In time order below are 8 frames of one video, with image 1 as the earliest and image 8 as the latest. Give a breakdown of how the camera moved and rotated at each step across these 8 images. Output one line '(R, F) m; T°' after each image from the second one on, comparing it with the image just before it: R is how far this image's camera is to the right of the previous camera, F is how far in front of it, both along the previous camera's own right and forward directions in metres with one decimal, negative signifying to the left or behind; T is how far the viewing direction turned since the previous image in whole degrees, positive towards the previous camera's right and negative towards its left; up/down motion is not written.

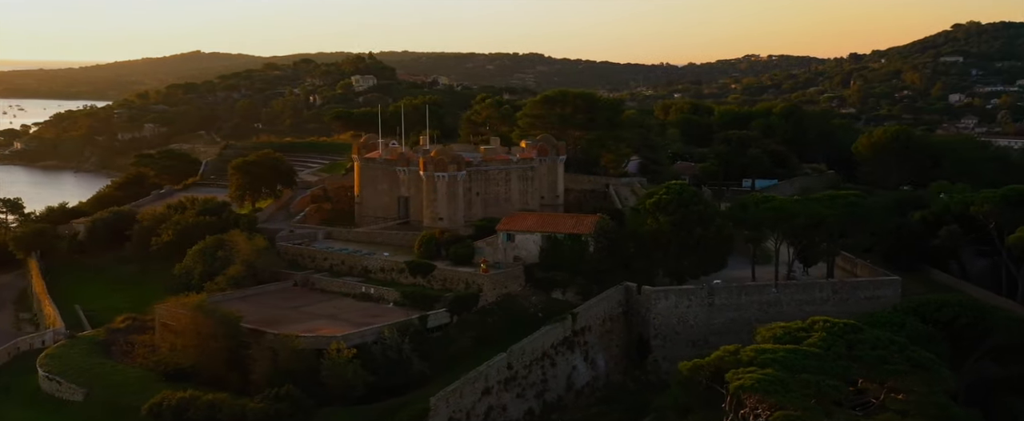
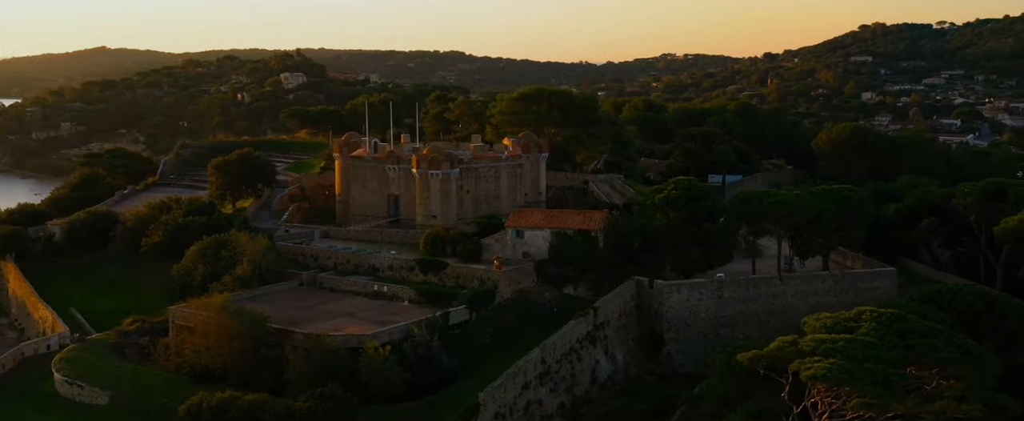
(-2.2, 0.0) m; +3°
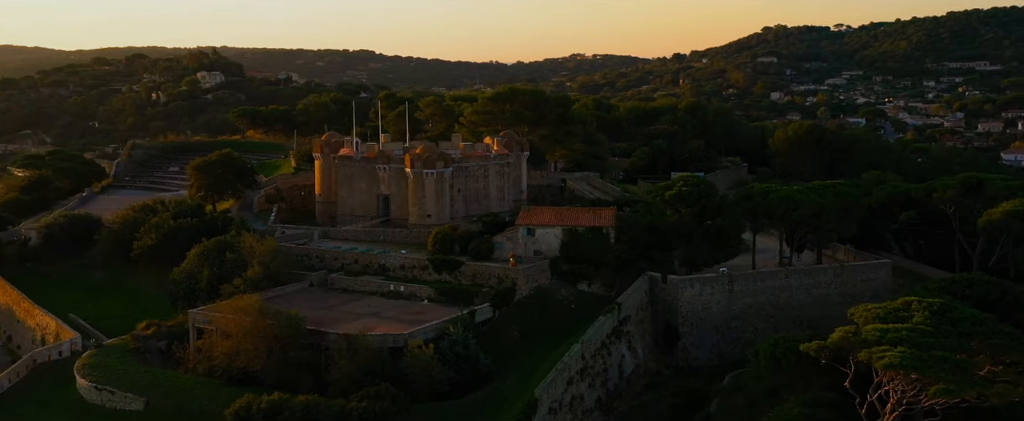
(-2.5, -0.1) m; +4°
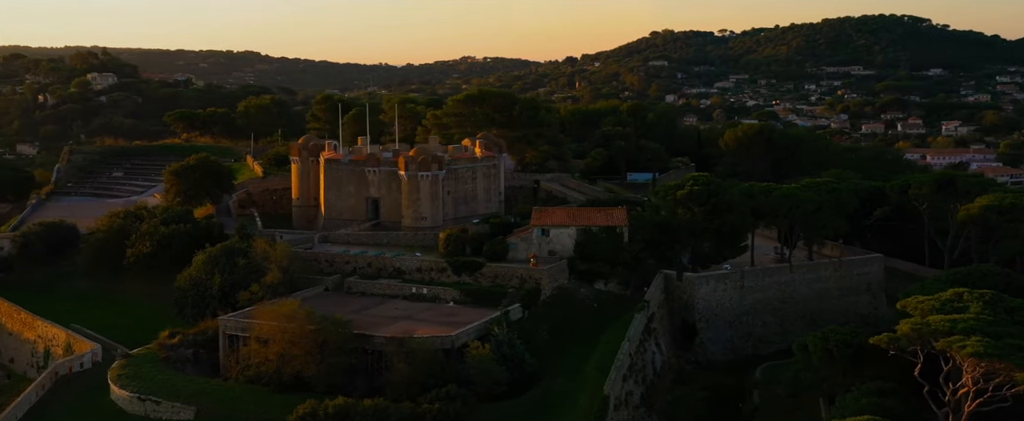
(-3.2, -0.1) m; +5°
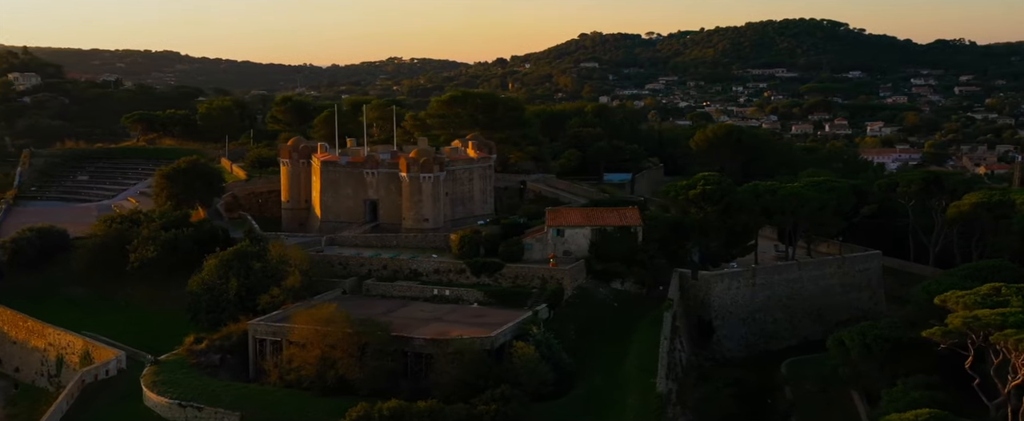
(-2.3, -0.1) m; +3°
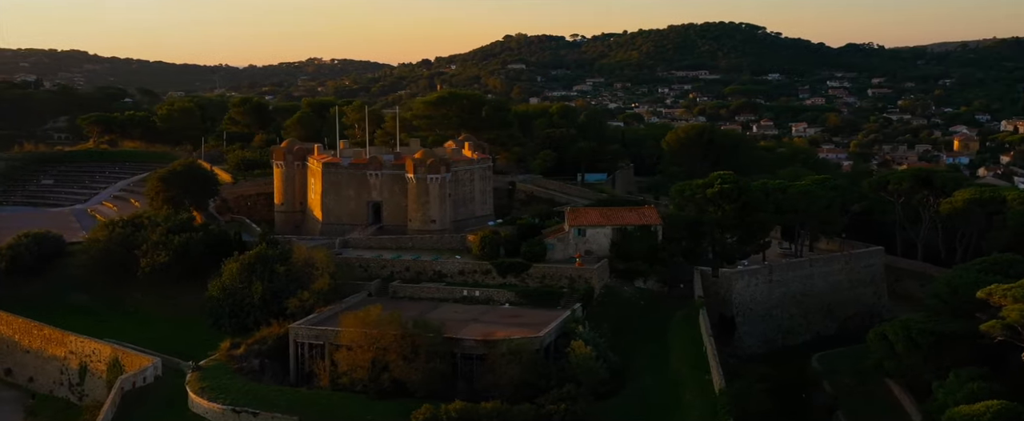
(-2.6, 0.0) m; +3°
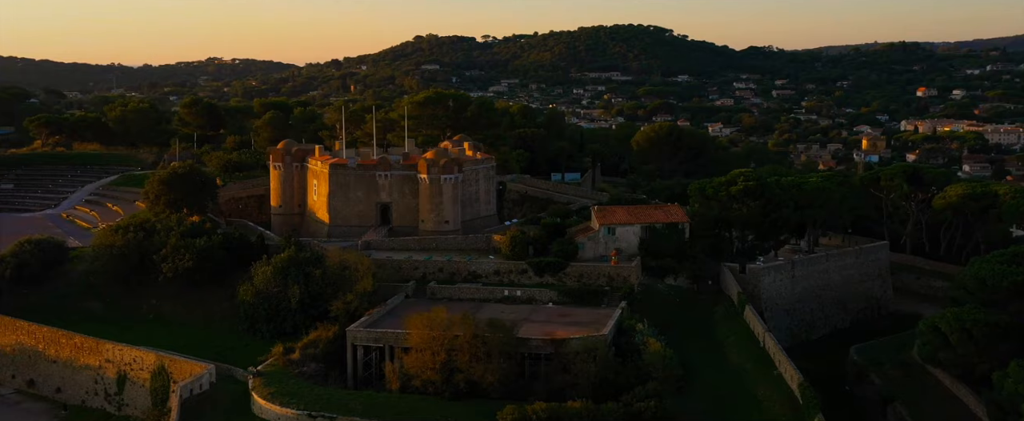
(-3.2, 0.0) m; +4°
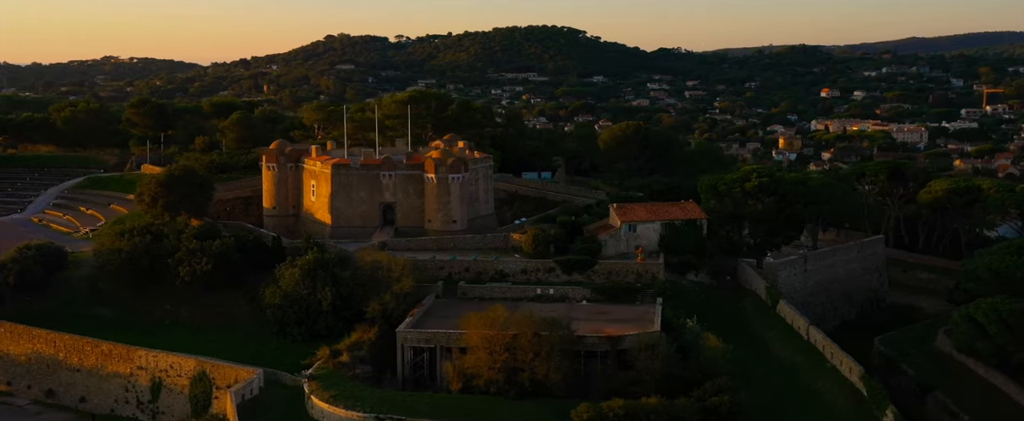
(-3.0, 0.0) m; +4°
